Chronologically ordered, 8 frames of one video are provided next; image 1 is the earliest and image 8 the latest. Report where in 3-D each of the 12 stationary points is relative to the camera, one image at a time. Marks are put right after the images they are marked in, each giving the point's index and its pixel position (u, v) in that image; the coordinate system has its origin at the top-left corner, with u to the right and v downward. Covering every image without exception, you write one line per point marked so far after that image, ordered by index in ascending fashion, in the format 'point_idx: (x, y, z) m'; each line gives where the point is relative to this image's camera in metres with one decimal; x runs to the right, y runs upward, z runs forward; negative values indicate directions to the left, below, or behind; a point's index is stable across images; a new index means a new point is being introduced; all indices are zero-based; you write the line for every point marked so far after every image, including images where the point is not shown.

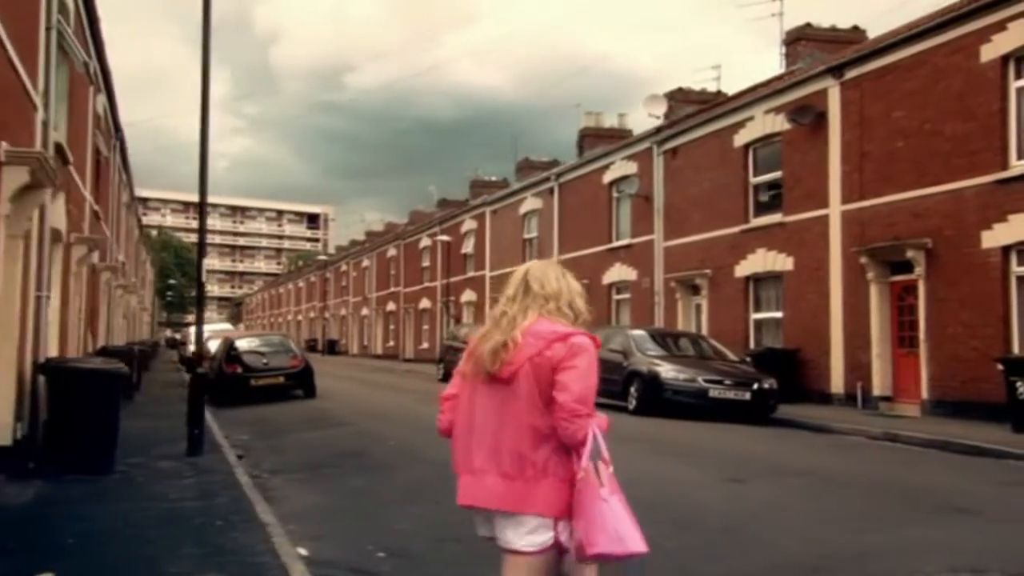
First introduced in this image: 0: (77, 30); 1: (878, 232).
0: (-5.4, +3.2, +12.2) m
1: (+6.3, +1.0, +16.7) m
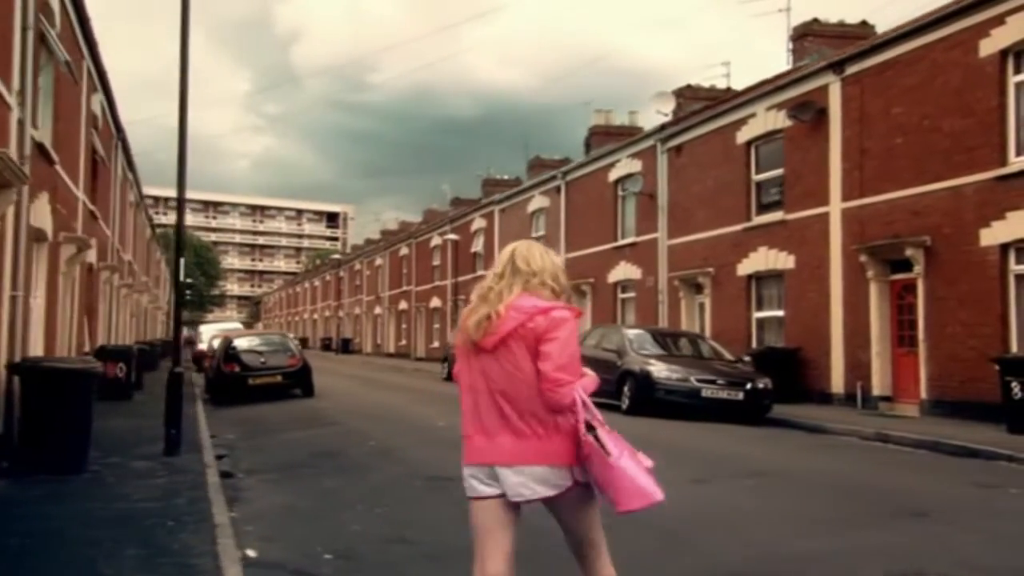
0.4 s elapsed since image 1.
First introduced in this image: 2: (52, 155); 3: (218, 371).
0: (-5.6, +3.2, +12.3) m
1: (+6.2, +1.0, +16.5) m
2: (-5.2, +1.5, +11.2) m
3: (-5.3, -1.5, +17.7) m
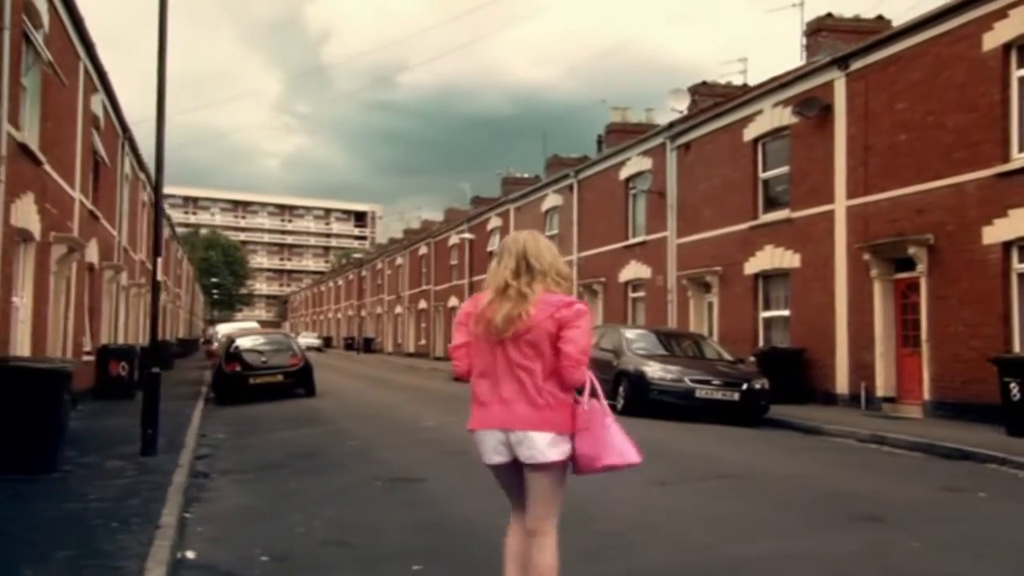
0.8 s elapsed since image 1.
0: (-5.7, +3.2, +12.4) m
1: (+6.1, +1.0, +16.2) m
2: (-5.4, +1.5, +11.3) m
3: (-5.3, -1.5, +17.8) m
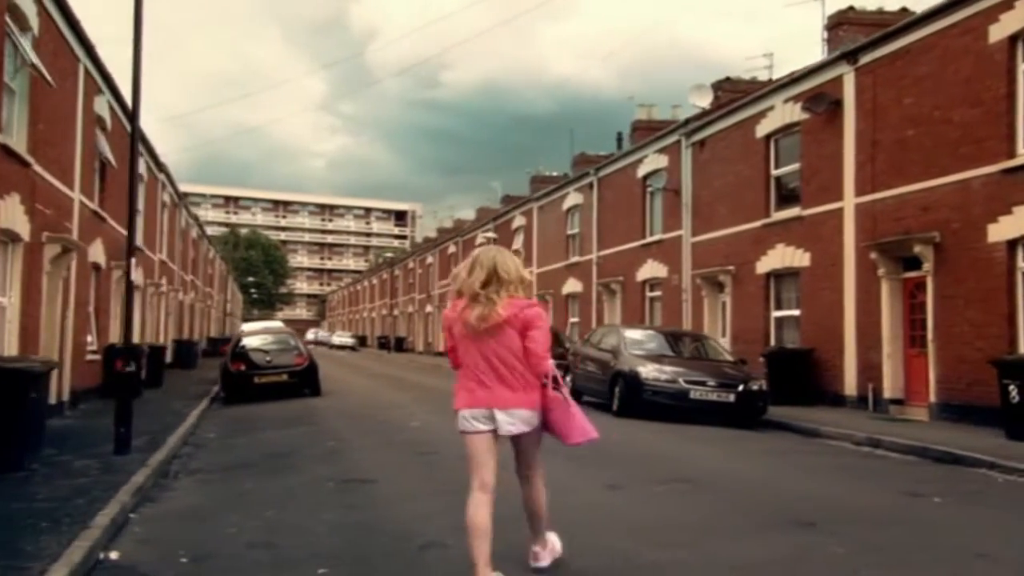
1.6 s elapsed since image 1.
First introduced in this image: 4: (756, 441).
0: (-5.9, +3.2, +12.5) m
1: (+6.1, +1.0, +15.9) m
2: (-5.7, +1.5, +11.5) m
3: (-5.3, -1.5, +18.0) m
4: (+2.9, -1.8, +11.5) m
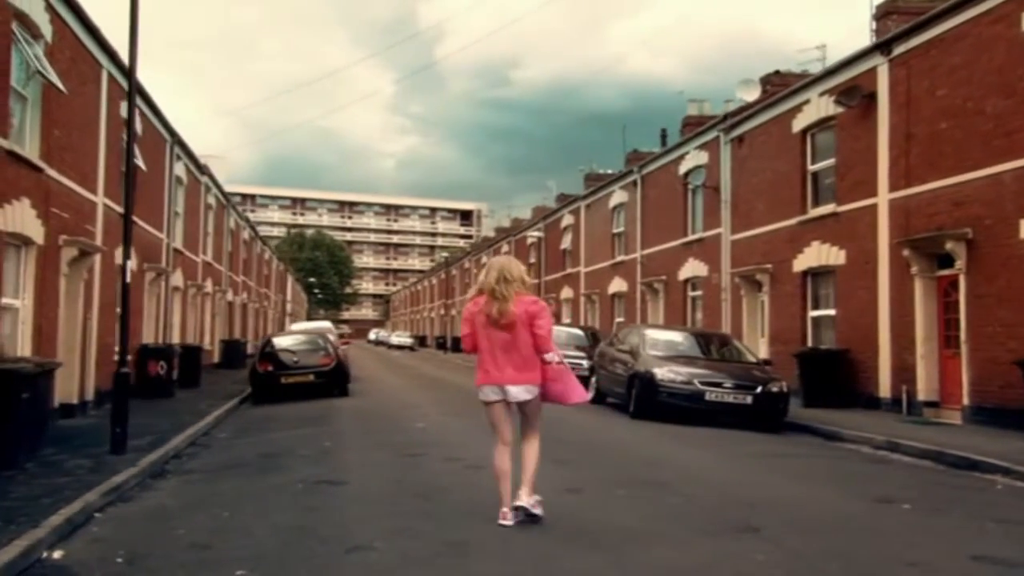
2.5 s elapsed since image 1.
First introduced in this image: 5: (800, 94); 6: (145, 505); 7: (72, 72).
0: (-5.8, +3.2, +12.8) m
1: (+6.4, +1.0, +15.3) m
2: (-5.7, +1.5, +11.7) m
3: (-4.8, -1.5, +18.2) m
4: (+2.9, -1.8, +11.2) m
5: (+5.8, +3.9, +19.6) m
6: (-2.9, -1.7, +7.7) m
7: (-5.9, +2.9, +13.1) m
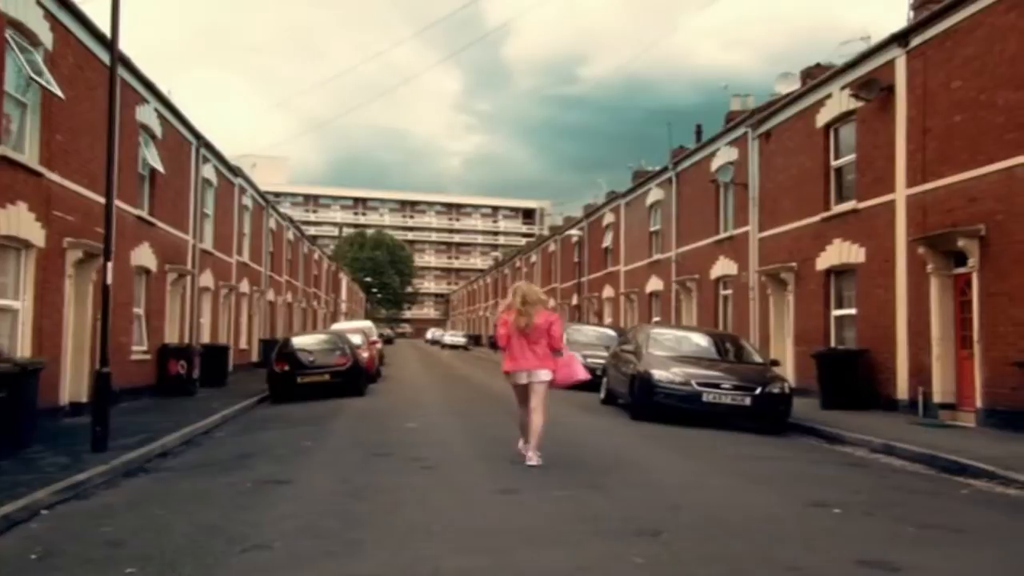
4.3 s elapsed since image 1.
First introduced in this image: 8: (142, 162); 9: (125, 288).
0: (-6.0, +3.2, +13.2) m
1: (+6.4, +1.1, +14.8) m
2: (-5.8, +1.5, +12.1) m
3: (-4.5, -1.5, +18.5) m
4: (+2.6, -1.8, +11.0) m
5: (+6.1, +3.9, +19.1) m
6: (-3.3, -1.7, +7.8) m
7: (-6.0, +2.9, +13.5) m
8: (-6.4, +2.2, +17.0) m
9: (-6.3, 0.0, +15.9) m
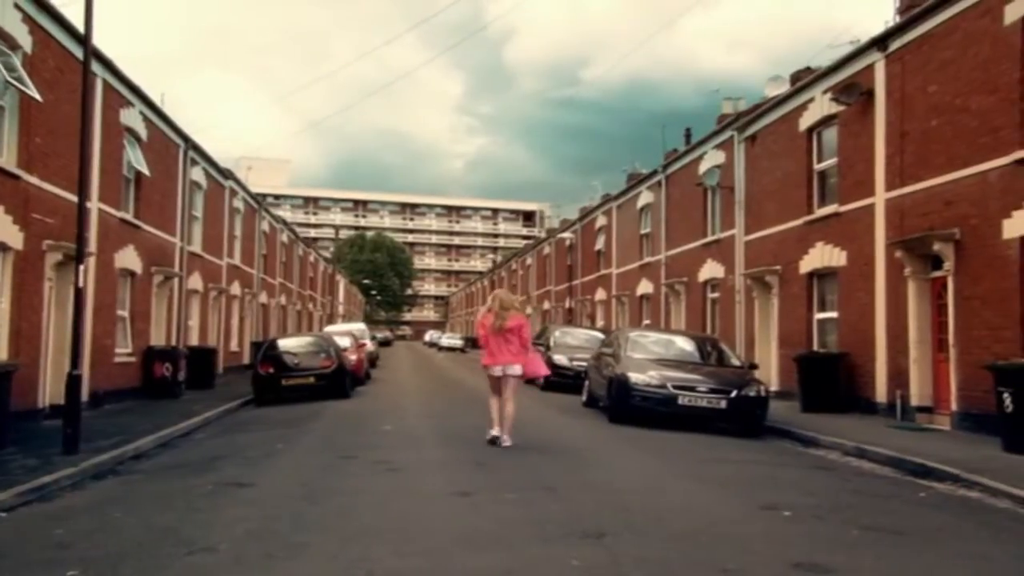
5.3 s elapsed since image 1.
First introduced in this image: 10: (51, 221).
0: (-6.3, +3.2, +13.3) m
1: (+6.1, +1.0, +14.9) m
2: (-6.2, +1.4, +12.2) m
3: (-4.8, -1.6, +18.5) m
4: (+2.3, -1.9, +11.0) m
5: (+5.8, +3.8, +19.2) m
6: (-3.7, -1.7, +7.9) m
7: (-6.3, +2.8, +13.6) m
8: (-6.7, +2.1, +17.1) m
9: (-6.6, -0.1, +16.0) m
10: (-6.3, +0.9, +13.4) m
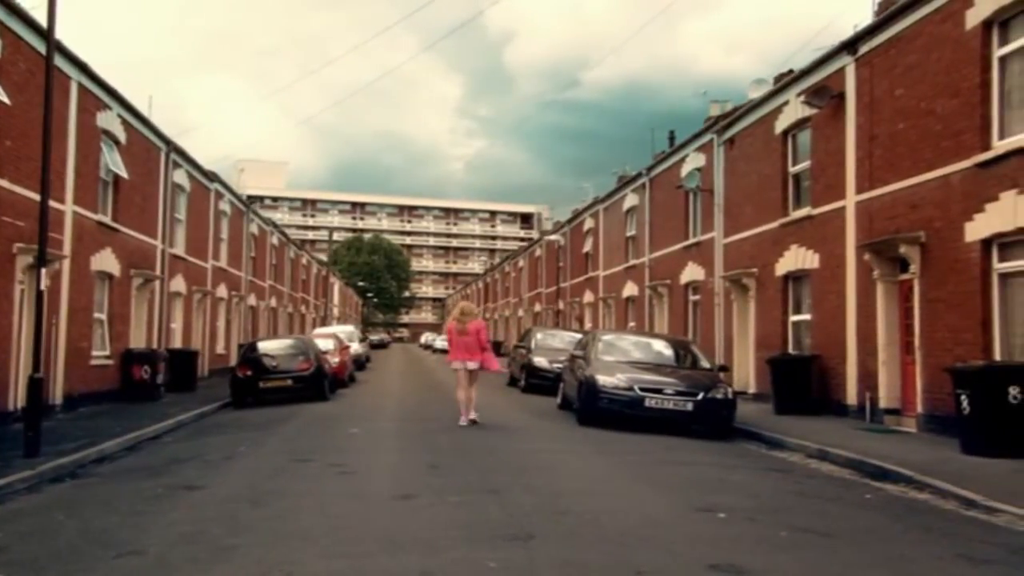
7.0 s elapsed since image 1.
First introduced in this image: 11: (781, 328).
0: (-6.7, +3.1, +13.4) m
1: (+5.7, +1.0, +15.0) m
2: (-6.6, +1.4, +12.3) m
3: (-5.3, -1.6, +18.6) m
4: (+1.9, -1.9, +11.1) m
5: (+5.3, +3.8, +19.3) m
6: (-4.1, -1.8, +8.0) m
7: (-6.7, +2.8, +13.7) m
8: (-7.2, +2.1, +17.2) m
9: (-7.1, -0.1, +16.1) m
10: (-6.8, +0.8, +13.5) m
11: (+5.2, -0.8, +19.0) m
